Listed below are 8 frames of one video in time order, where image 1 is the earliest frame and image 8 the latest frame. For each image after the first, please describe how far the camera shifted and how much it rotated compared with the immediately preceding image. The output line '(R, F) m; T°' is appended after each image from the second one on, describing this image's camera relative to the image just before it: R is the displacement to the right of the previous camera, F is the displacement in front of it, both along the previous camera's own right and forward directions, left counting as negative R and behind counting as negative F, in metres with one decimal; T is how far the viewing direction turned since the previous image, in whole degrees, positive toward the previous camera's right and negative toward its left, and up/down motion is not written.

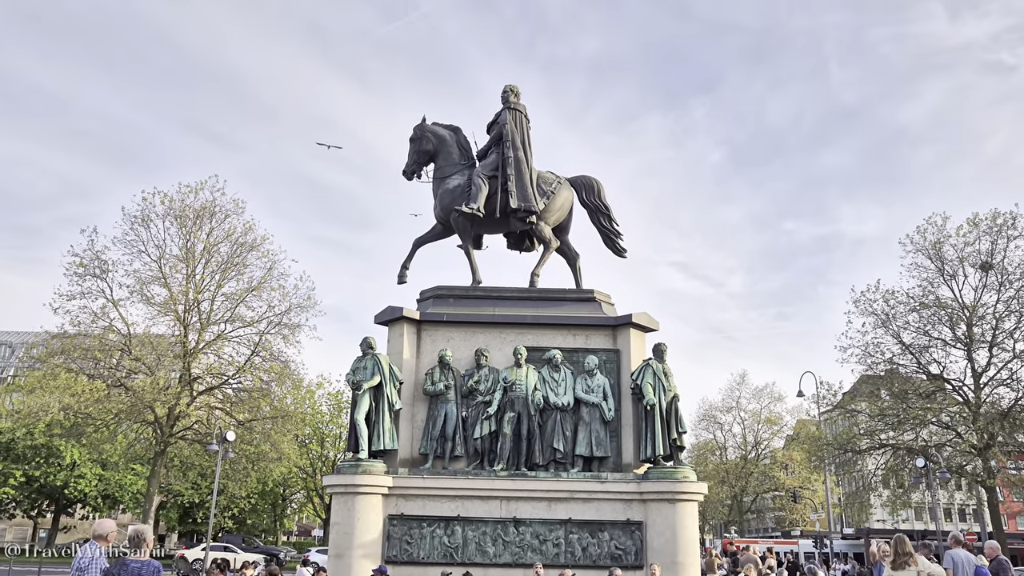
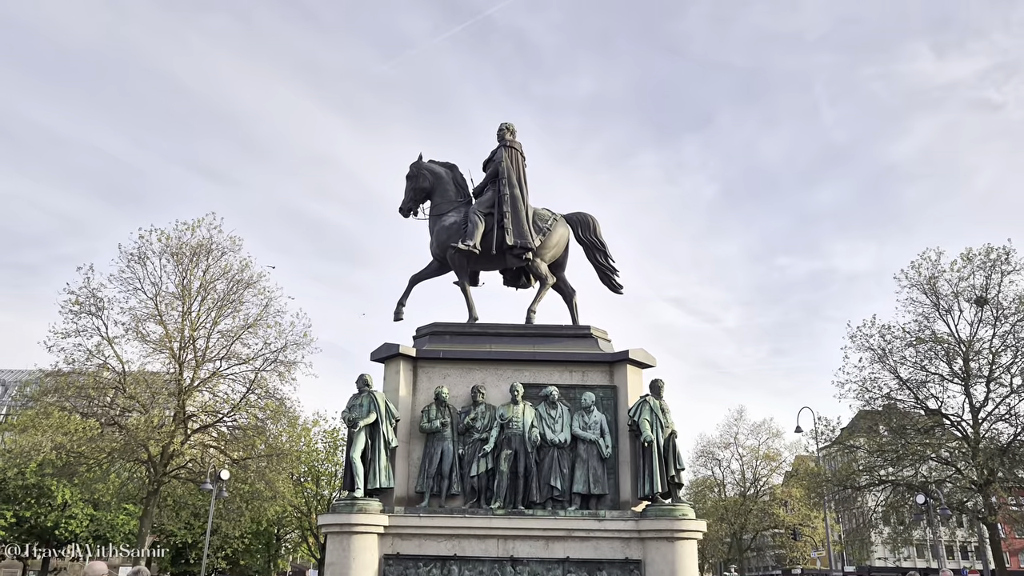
(0.0, 0.0) m; 0°
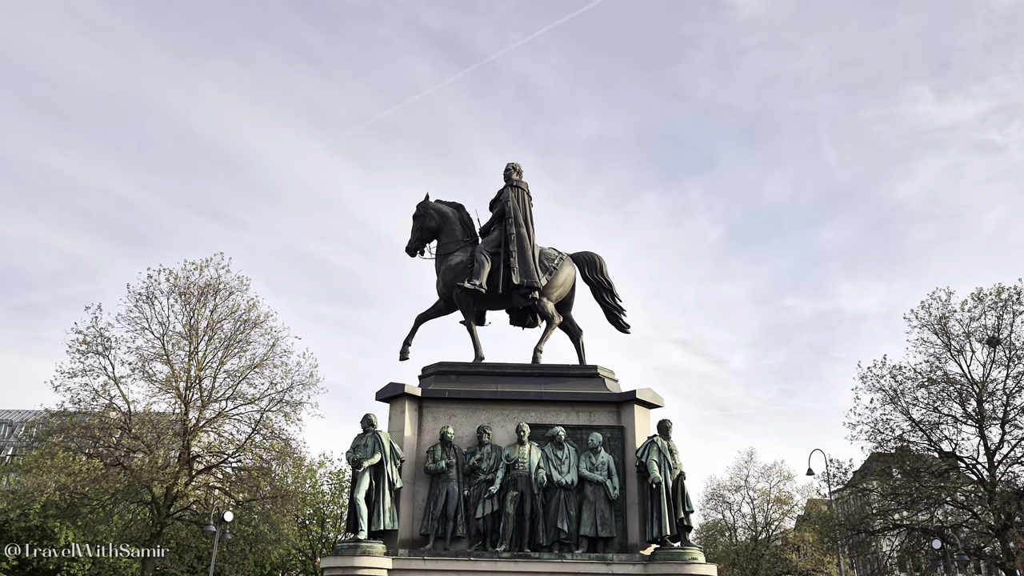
(0.0, +0.1) m; -1°
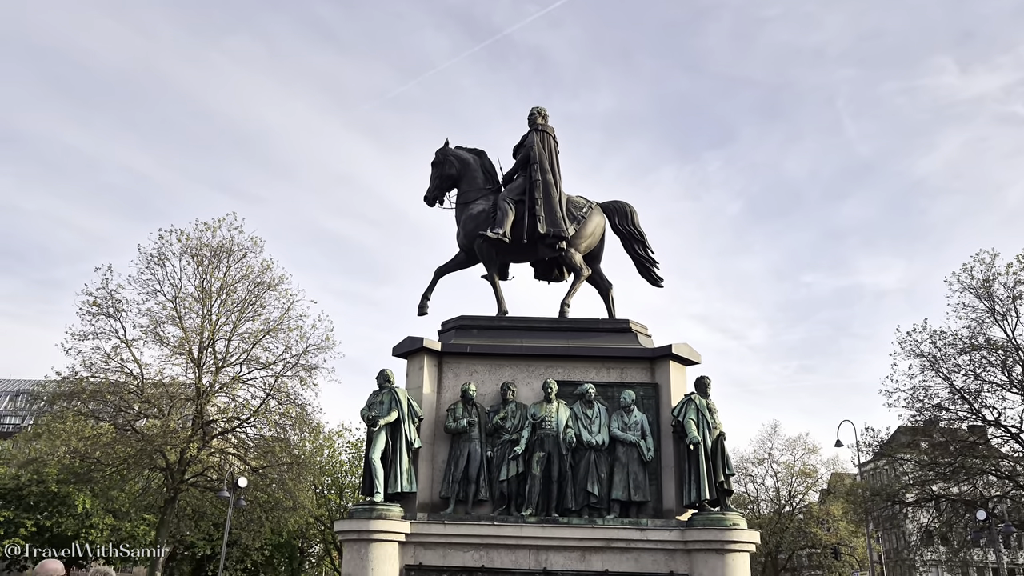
(-0.1, +1.1) m; -1°
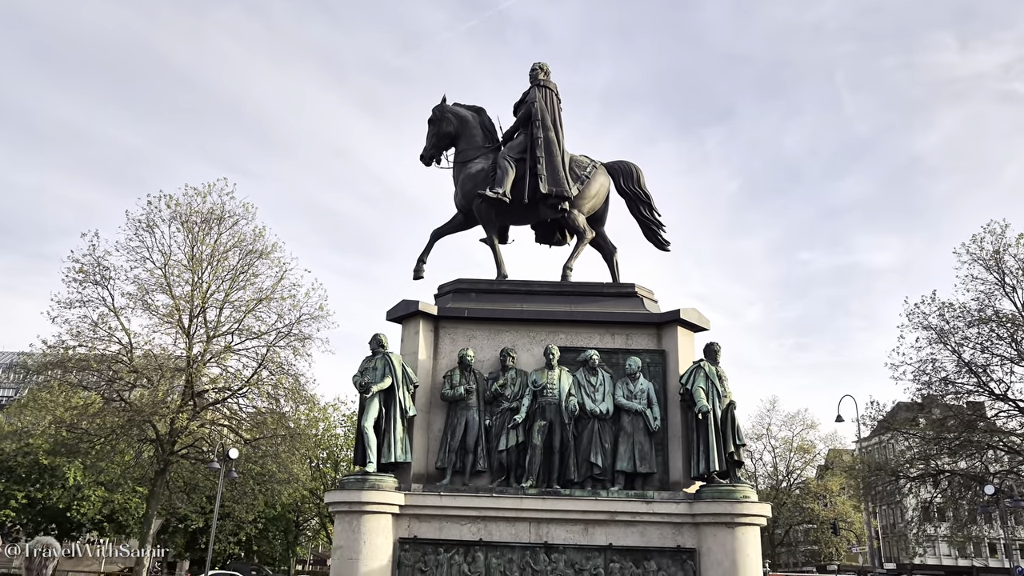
(0.0, +0.7) m; 0°
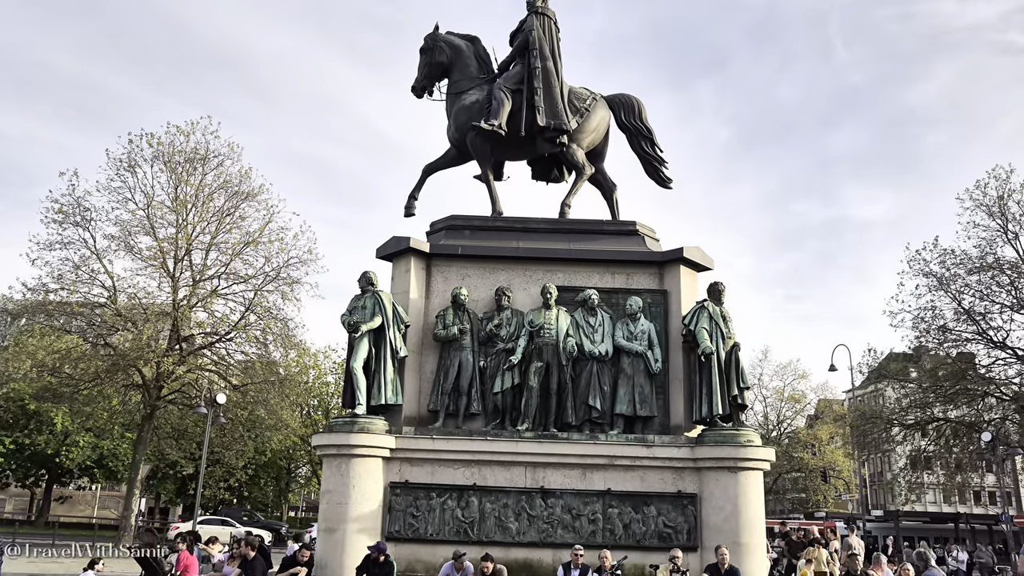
(-0.1, +0.6) m; +1°
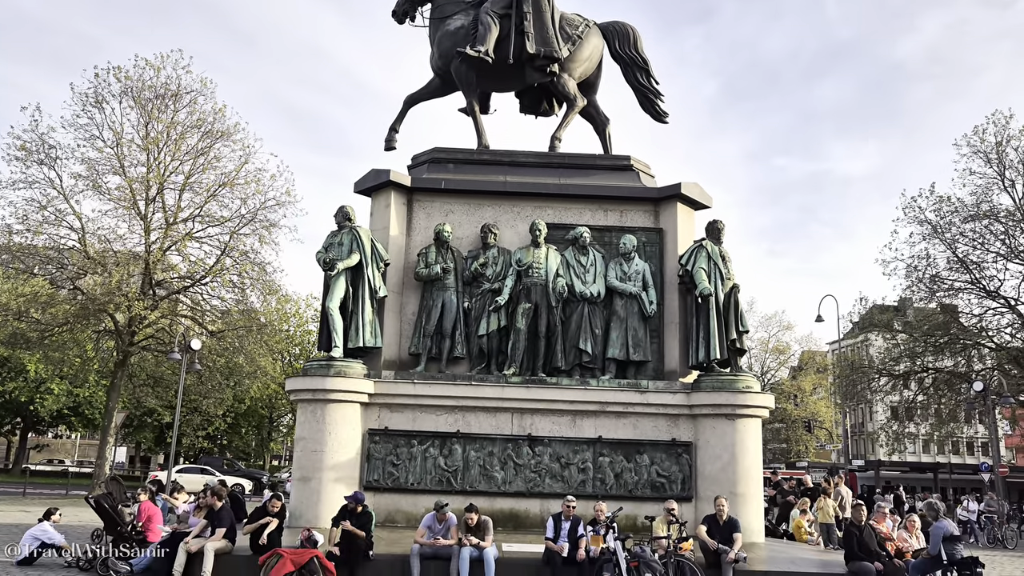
(0.0, +0.7) m; +1°
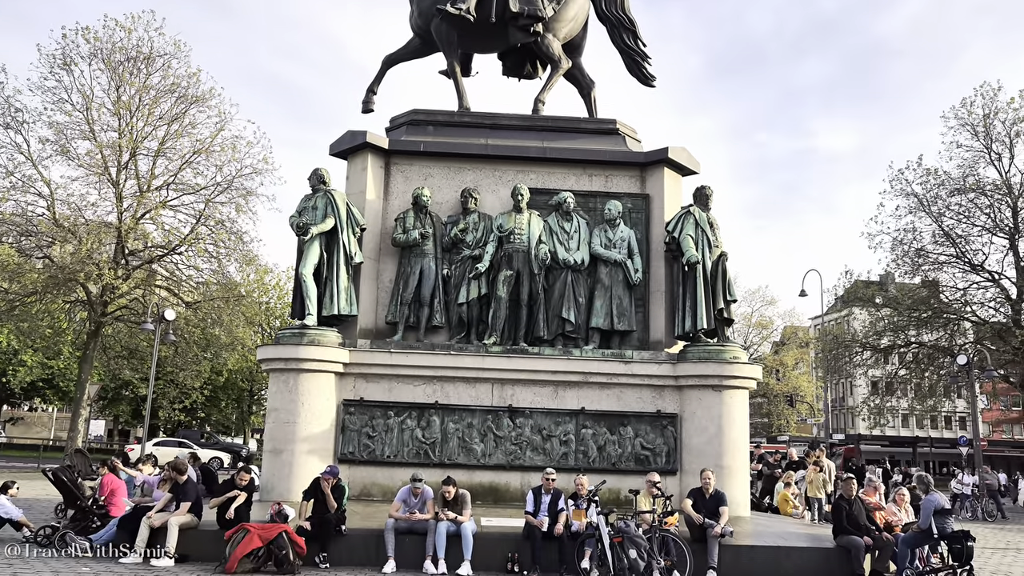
(0.0, +0.4) m; +1°
